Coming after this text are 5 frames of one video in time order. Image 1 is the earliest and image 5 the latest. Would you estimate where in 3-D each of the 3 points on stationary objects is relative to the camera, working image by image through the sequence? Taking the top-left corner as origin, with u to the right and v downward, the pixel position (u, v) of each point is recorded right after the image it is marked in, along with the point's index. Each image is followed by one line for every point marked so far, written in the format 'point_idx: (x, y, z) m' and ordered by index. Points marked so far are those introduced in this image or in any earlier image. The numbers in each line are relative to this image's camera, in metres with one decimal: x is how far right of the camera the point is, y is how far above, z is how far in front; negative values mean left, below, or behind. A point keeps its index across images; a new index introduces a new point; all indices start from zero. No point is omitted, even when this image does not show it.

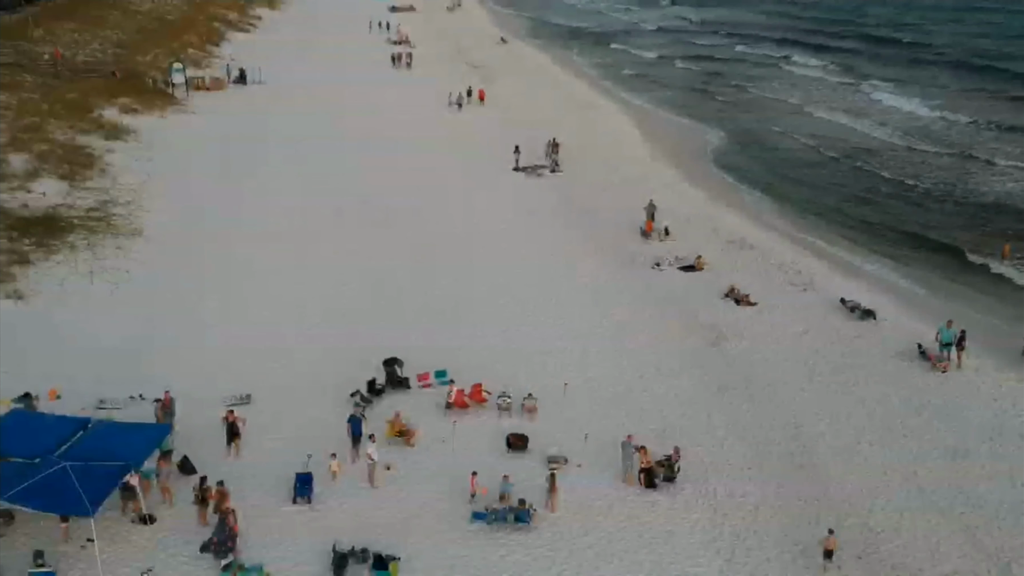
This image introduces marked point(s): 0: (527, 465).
0: (+0.2, -2.4, +14.1) m
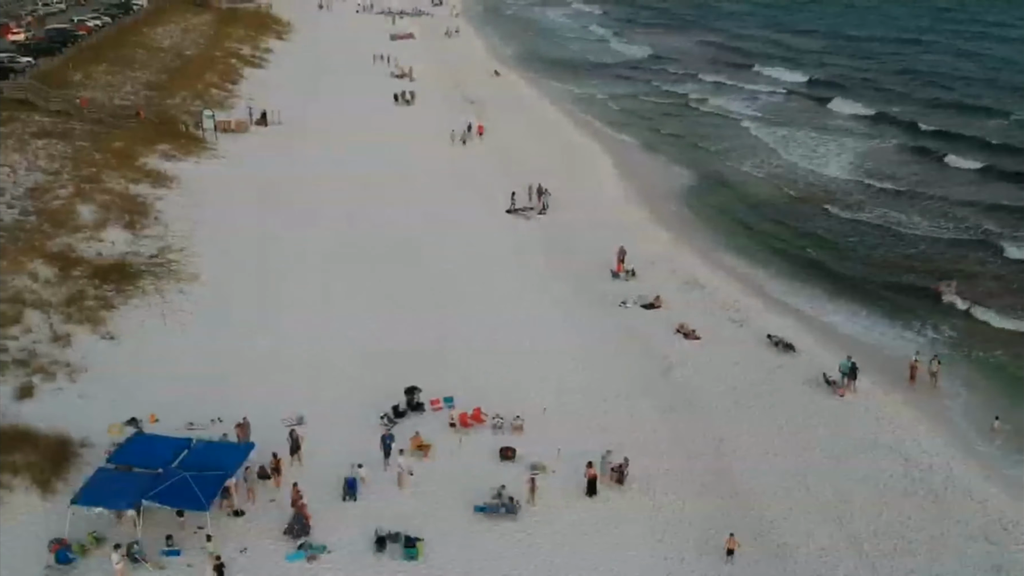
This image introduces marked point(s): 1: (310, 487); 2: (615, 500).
0: (0.0, -3.3, +18.8) m
1: (-3.6, -3.5, +18.1) m
2: (+1.8, -3.7, +18.1) m
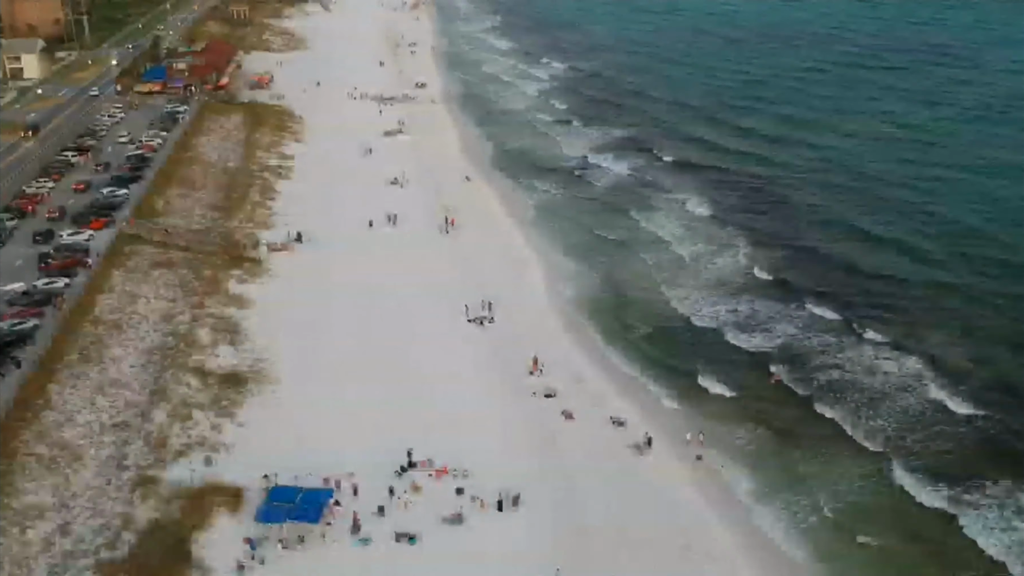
0: (-1.8, -7.7, +37.0) m
1: (-5.4, -7.8, +36.3) m
2: (0.0, -8.0, +36.3) m
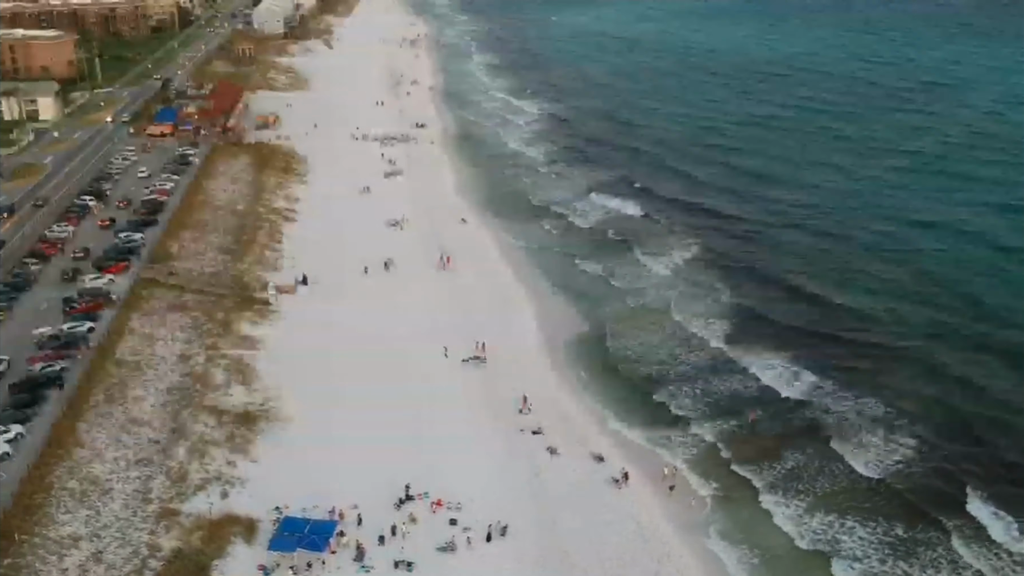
0: (-2.2, -9.6, +40.8) m
1: (-5.8, -9.8, +40.1) m
2: (-0.5, -10.0, +40.1) m
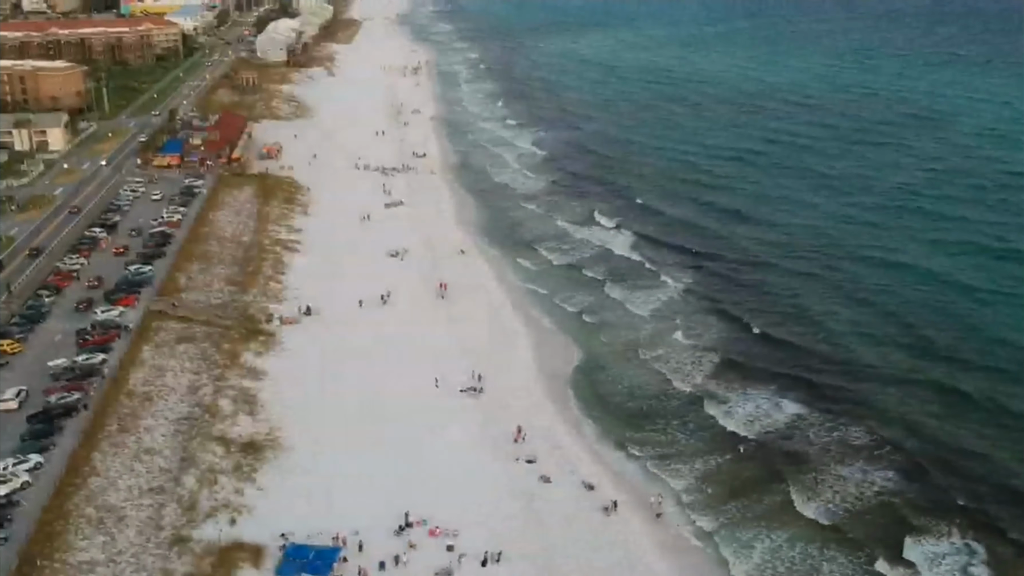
0: (-2.5, -11.3, +43.0) m
1: (-6.1, -11.4, +42.2) m
2: (-0.7, -11.6, +42.3) m
